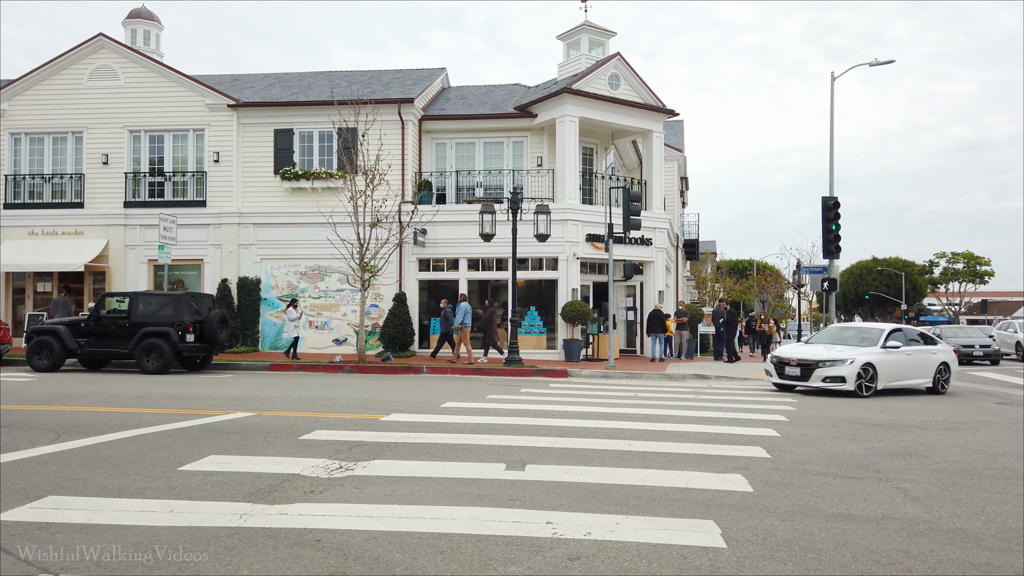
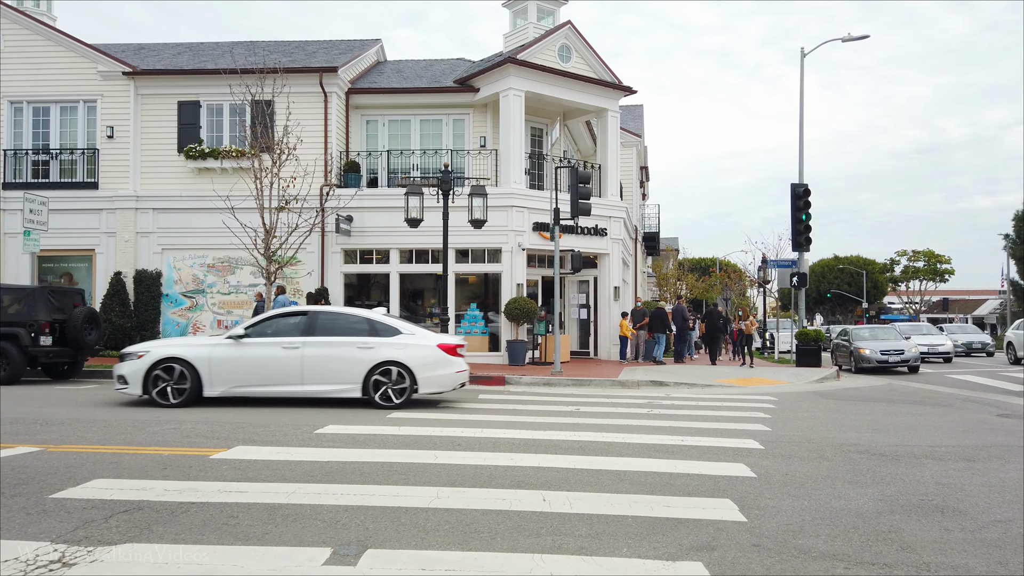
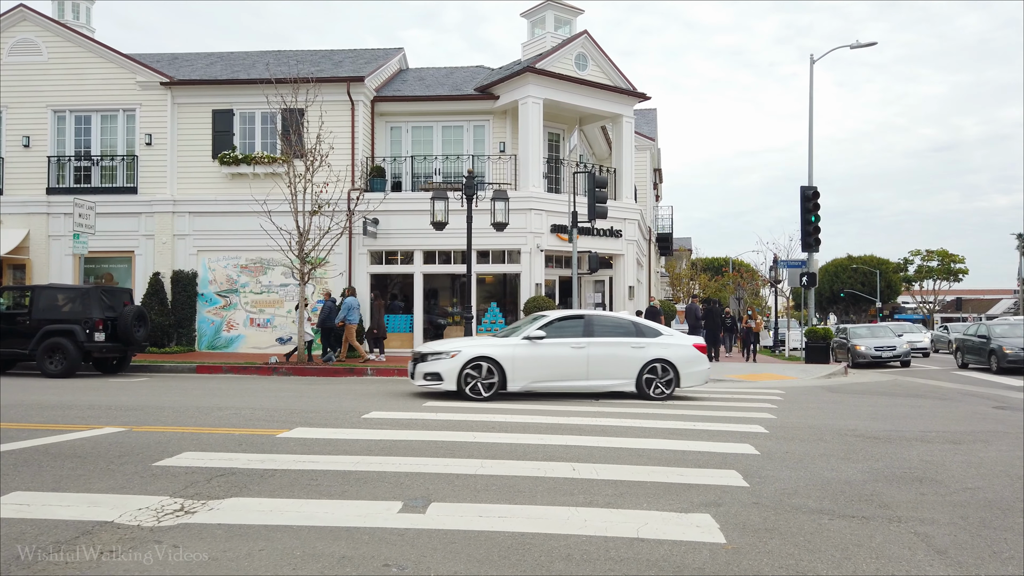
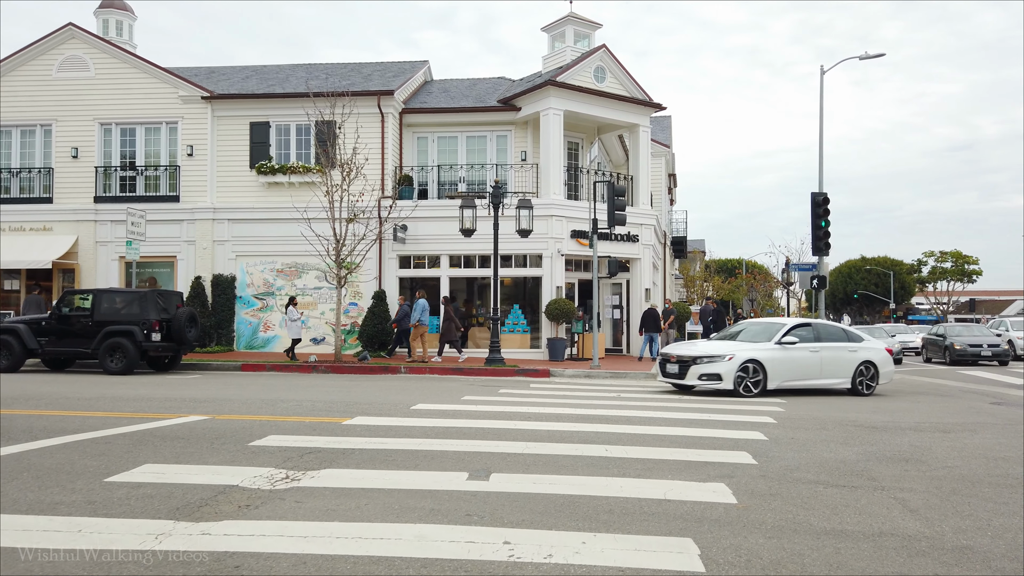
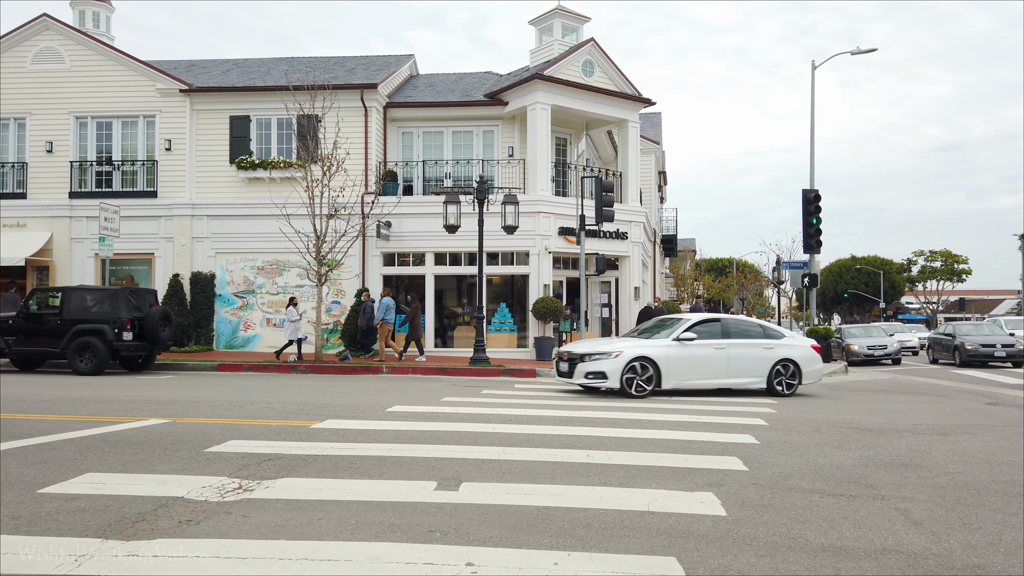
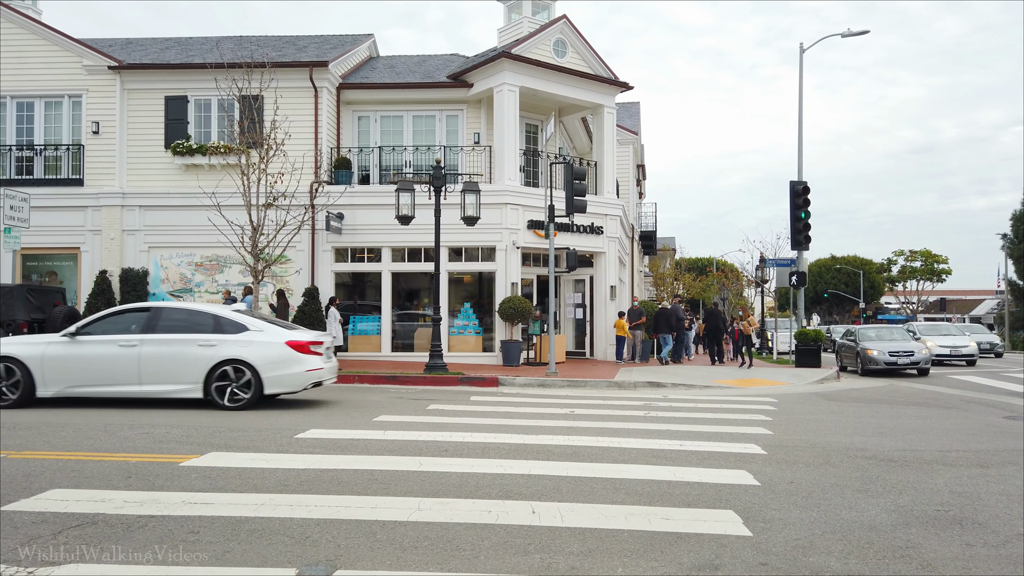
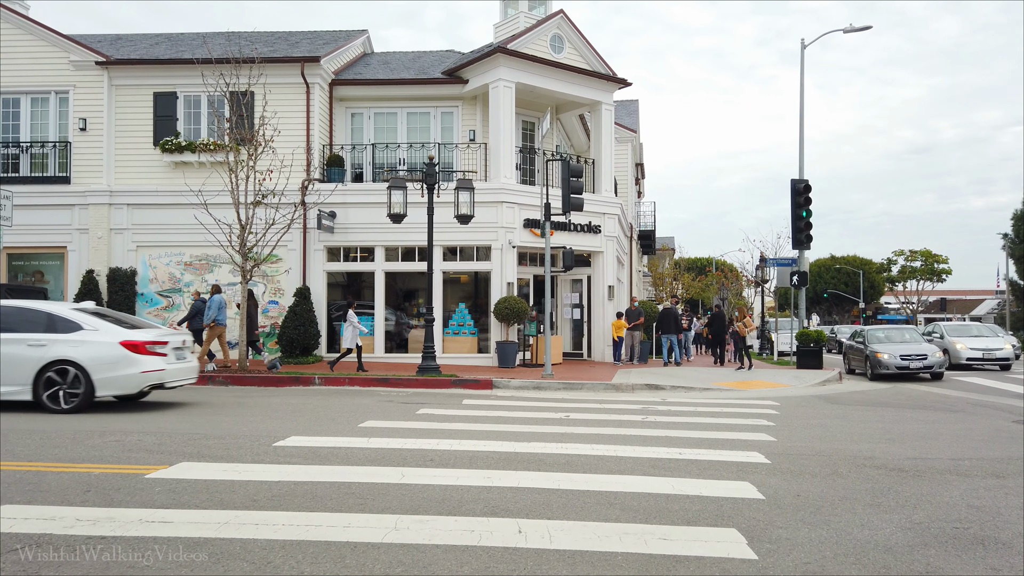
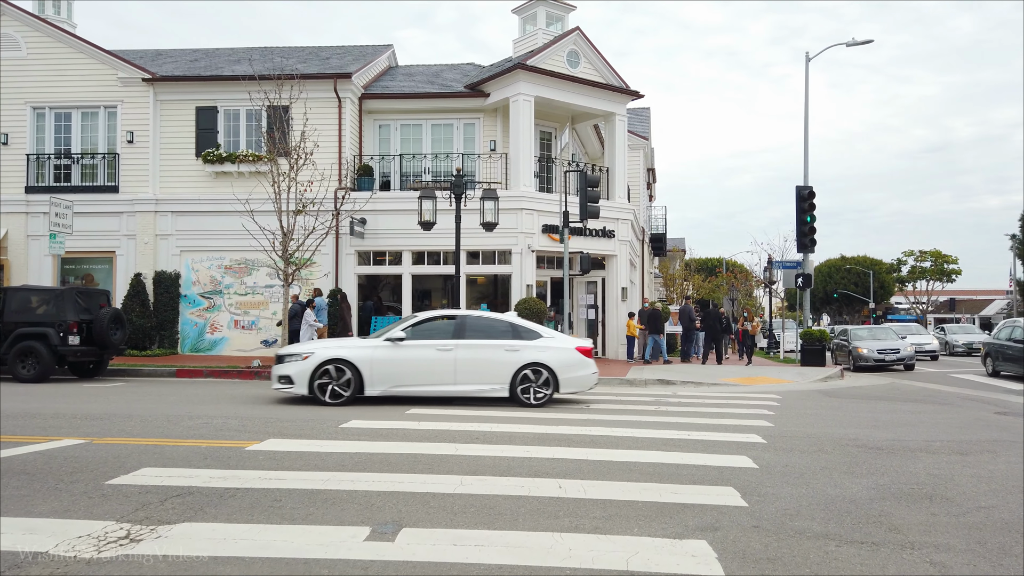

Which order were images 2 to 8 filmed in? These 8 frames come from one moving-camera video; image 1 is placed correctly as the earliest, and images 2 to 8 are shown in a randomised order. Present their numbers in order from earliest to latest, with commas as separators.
4, 5, 3, 8, 2, 6, 7
